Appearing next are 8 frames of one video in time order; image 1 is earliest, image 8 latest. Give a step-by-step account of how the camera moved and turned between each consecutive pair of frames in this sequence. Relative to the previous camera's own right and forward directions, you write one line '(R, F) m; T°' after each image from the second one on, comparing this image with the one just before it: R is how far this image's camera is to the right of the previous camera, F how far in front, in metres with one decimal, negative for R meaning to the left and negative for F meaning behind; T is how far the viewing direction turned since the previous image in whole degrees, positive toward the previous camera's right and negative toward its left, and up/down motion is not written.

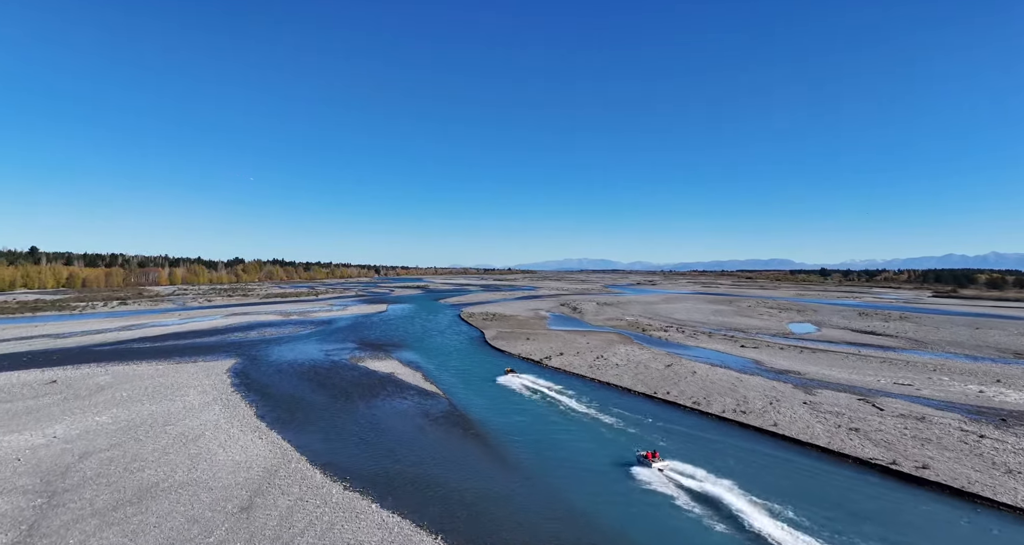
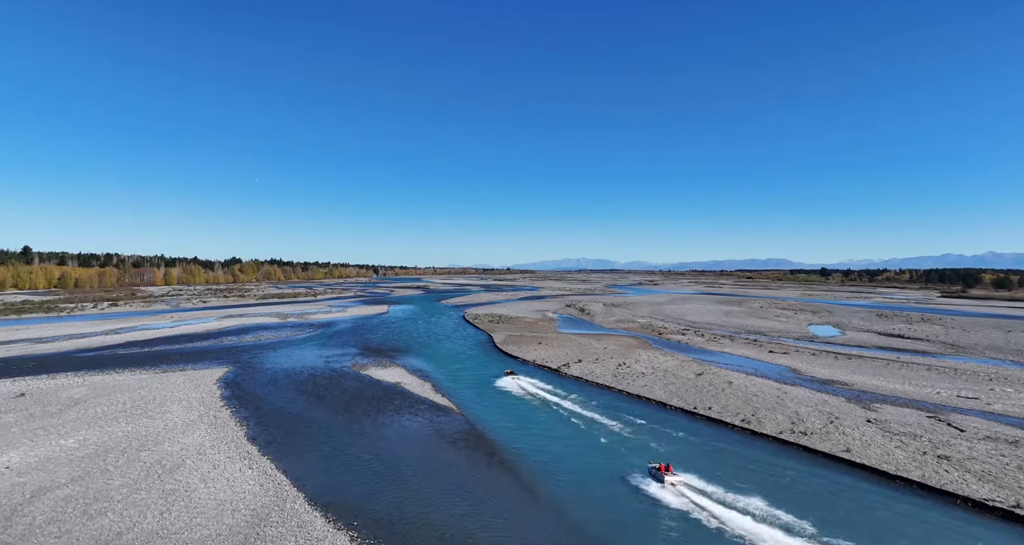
(-0.8, +1.9) m; 0°
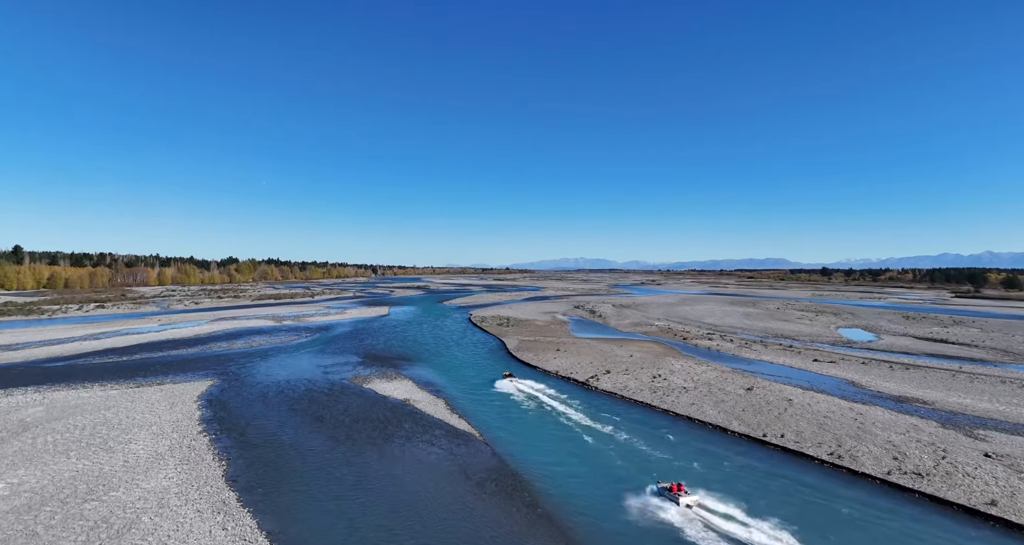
(-0.9, +2.6) m; 0°
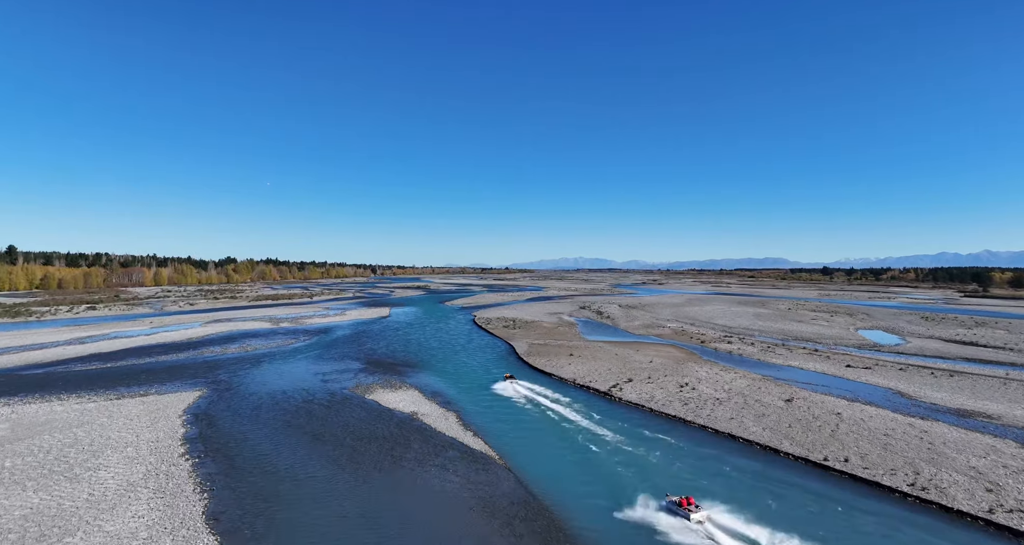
(-0.6, +1.6) m; 0°
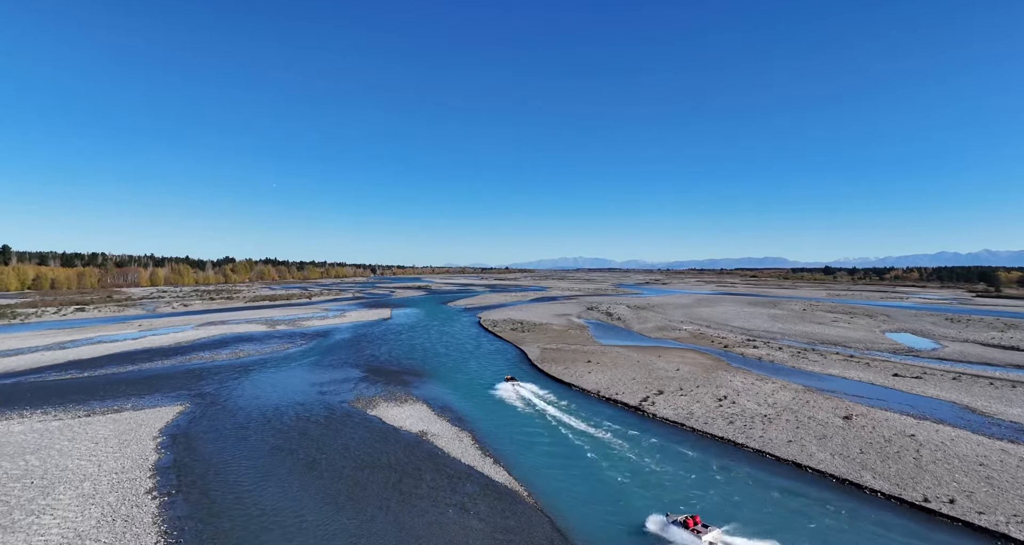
(-0.6, +2.0) m; 0°
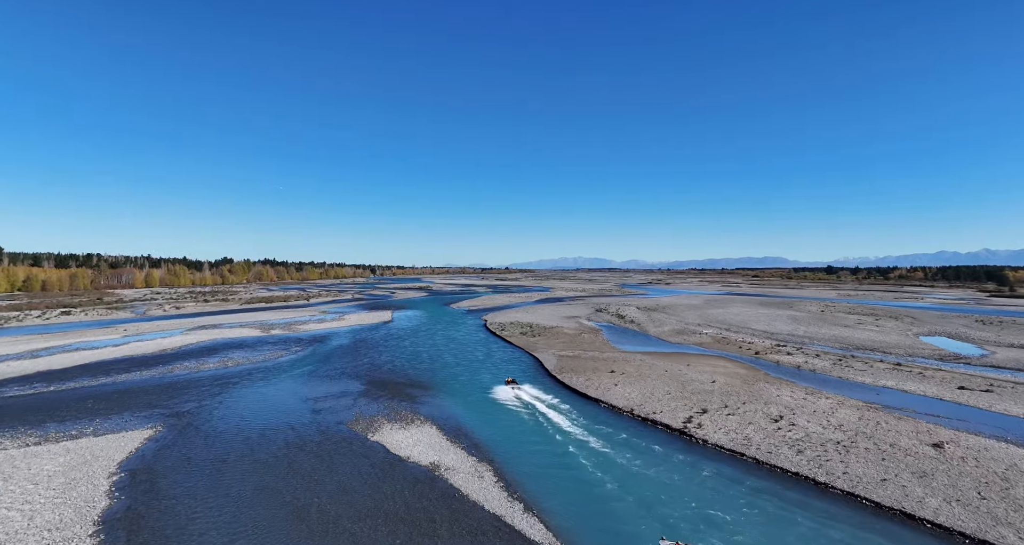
(-0.7, +2.3) m; 0°
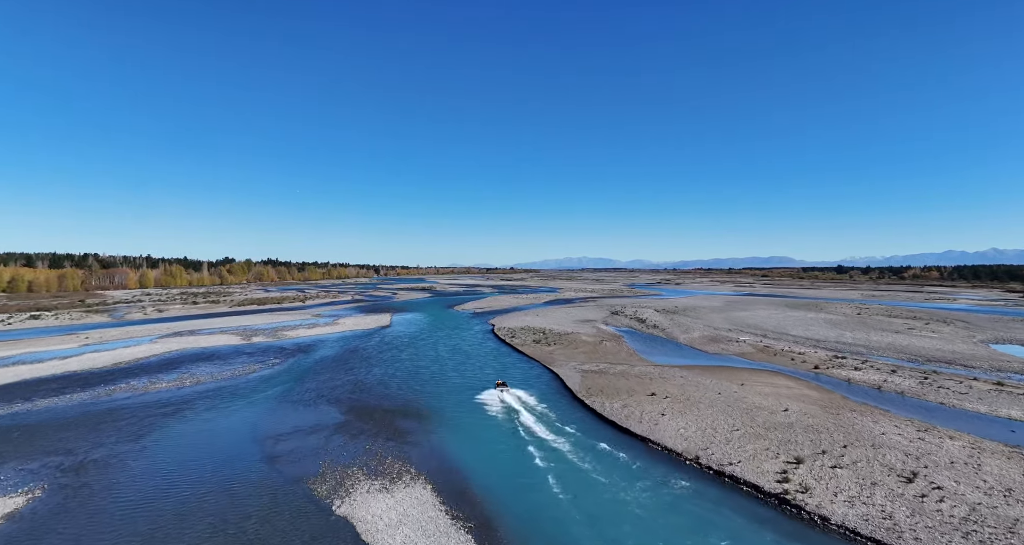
(-0.4, +4.2) m; -1°
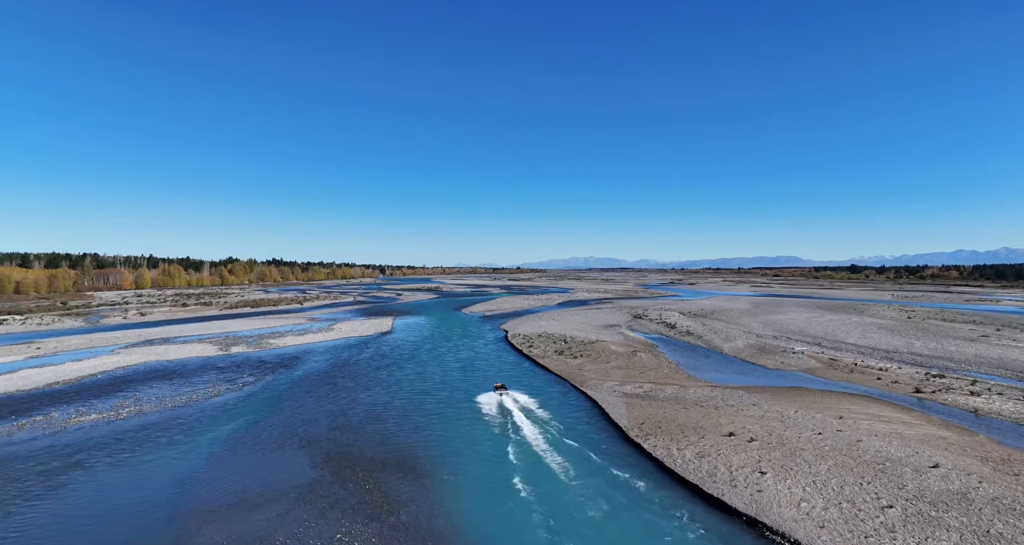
(-0.7, +4.5) m; -1°
